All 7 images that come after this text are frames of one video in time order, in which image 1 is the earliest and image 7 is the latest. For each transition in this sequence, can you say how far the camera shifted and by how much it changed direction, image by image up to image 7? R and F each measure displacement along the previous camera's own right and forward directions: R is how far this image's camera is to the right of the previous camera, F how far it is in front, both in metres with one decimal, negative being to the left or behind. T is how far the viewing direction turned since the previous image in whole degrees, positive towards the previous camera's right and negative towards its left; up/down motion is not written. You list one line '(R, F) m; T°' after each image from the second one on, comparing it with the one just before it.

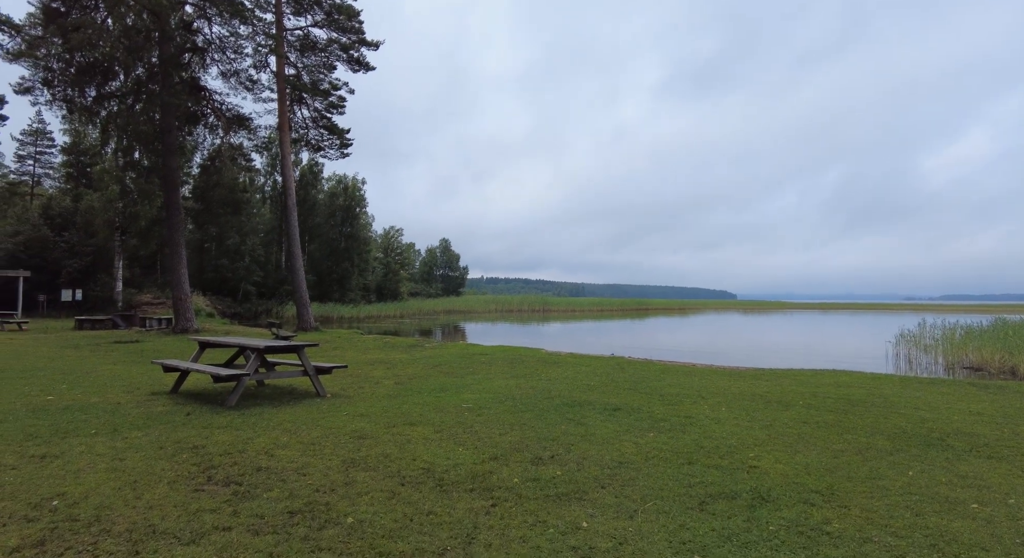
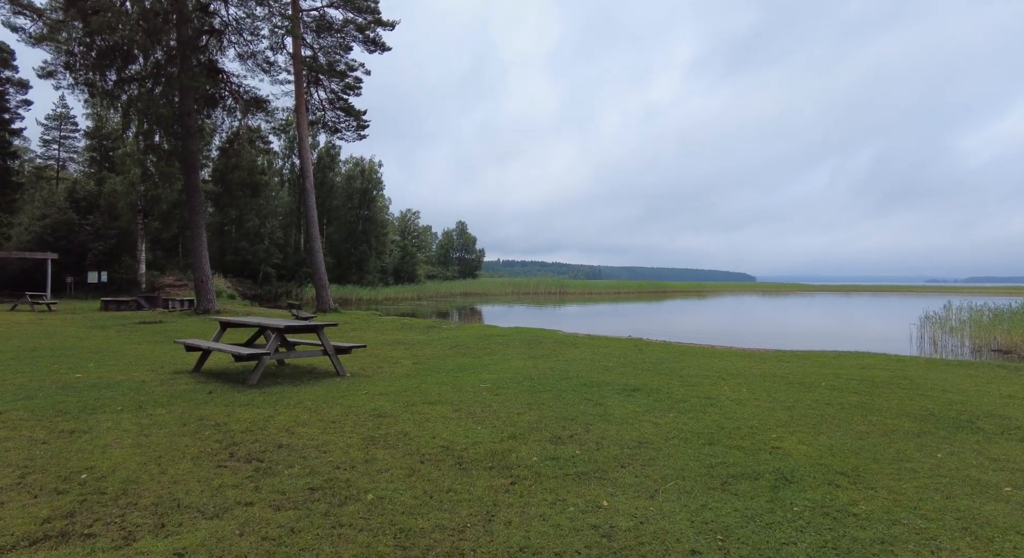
(0.0, +0.1) m; -2°
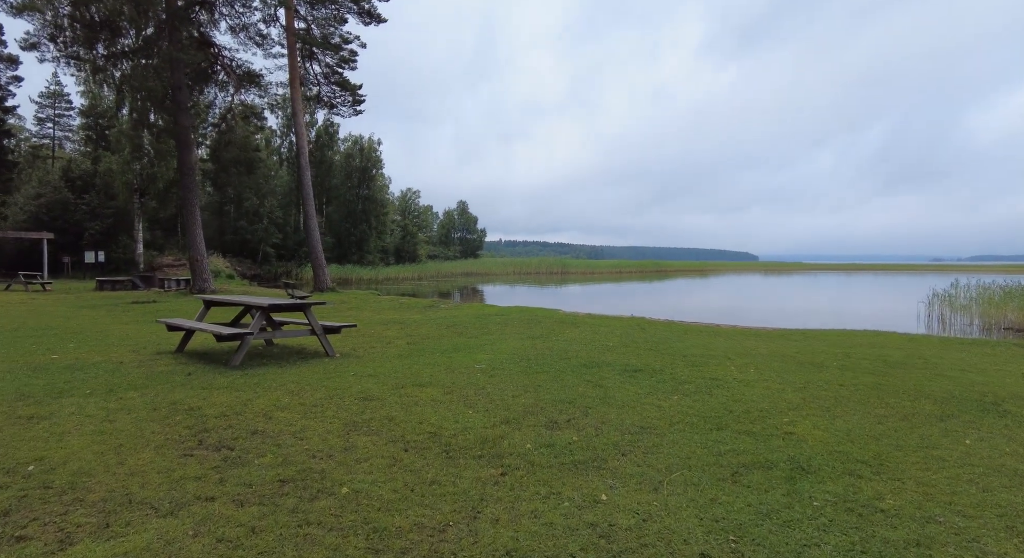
(+0.1, +0.4) m; 0°
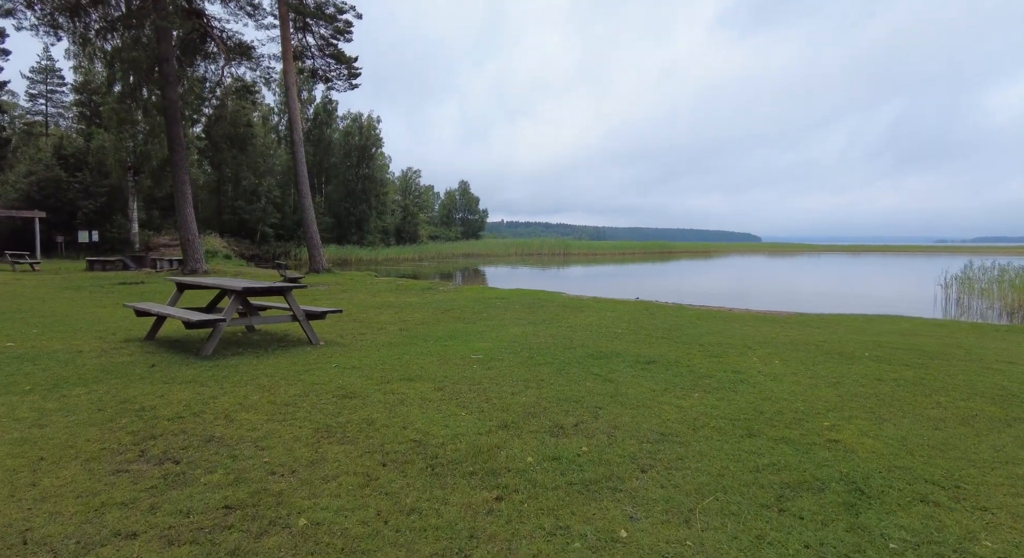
(0.0, +0.7) m; 0°
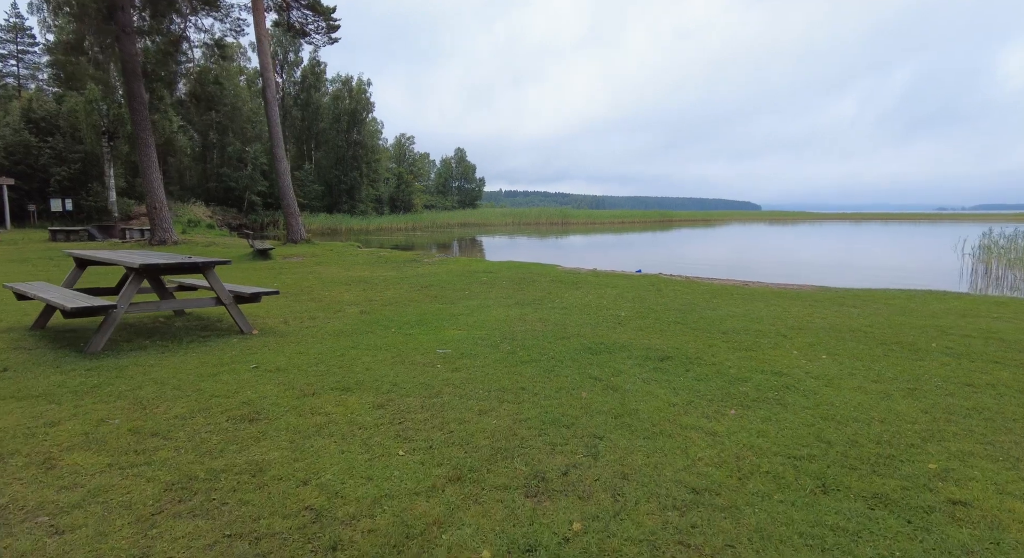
(+0.2, +1.4) m; 0°
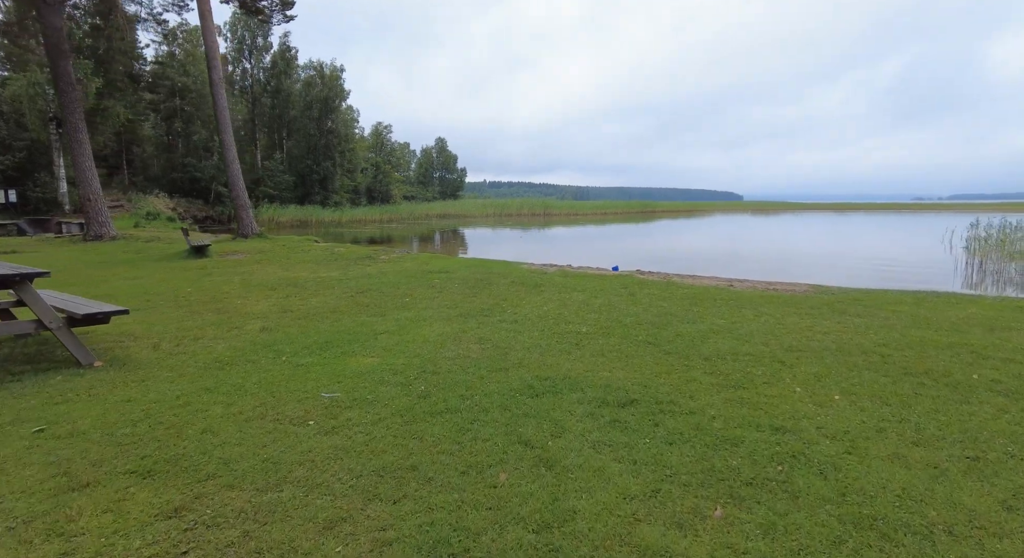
(+0.5, +1.3) m; +2°
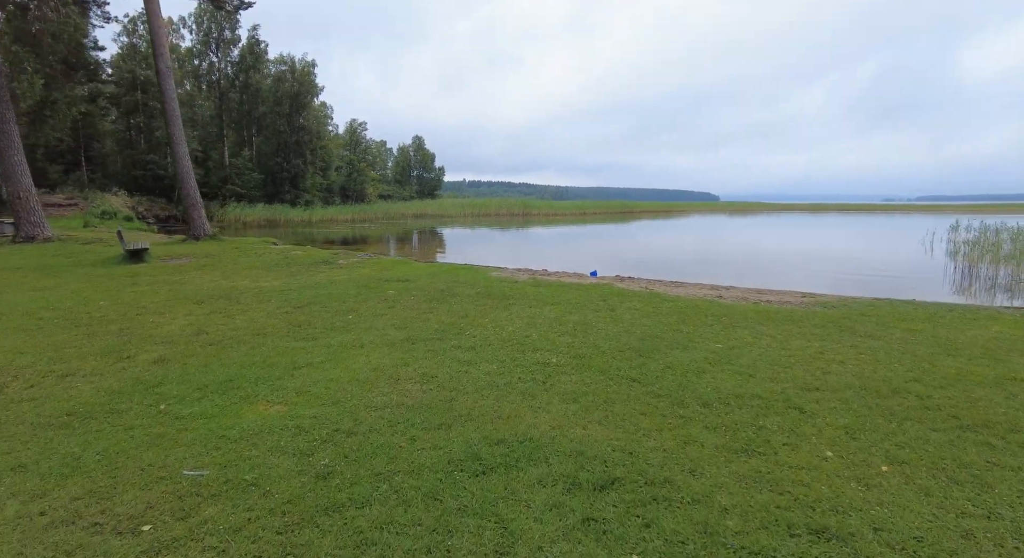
(+0.2, +1.0) m; +2°
